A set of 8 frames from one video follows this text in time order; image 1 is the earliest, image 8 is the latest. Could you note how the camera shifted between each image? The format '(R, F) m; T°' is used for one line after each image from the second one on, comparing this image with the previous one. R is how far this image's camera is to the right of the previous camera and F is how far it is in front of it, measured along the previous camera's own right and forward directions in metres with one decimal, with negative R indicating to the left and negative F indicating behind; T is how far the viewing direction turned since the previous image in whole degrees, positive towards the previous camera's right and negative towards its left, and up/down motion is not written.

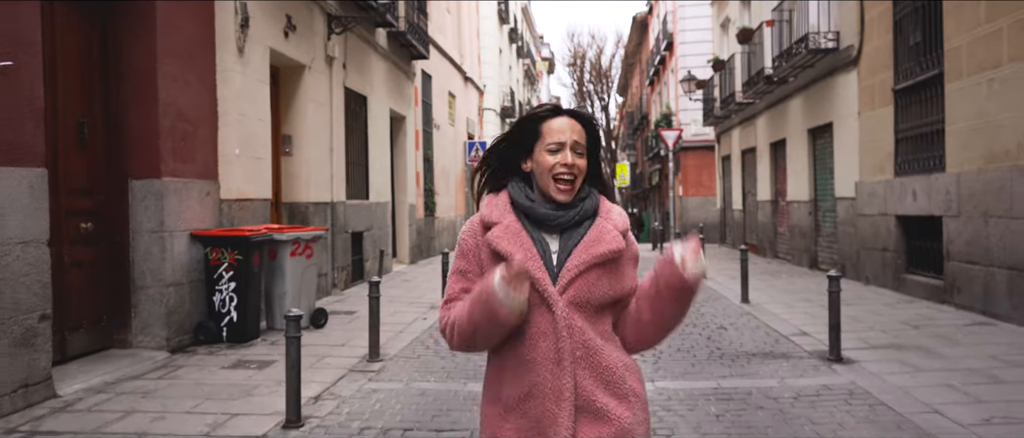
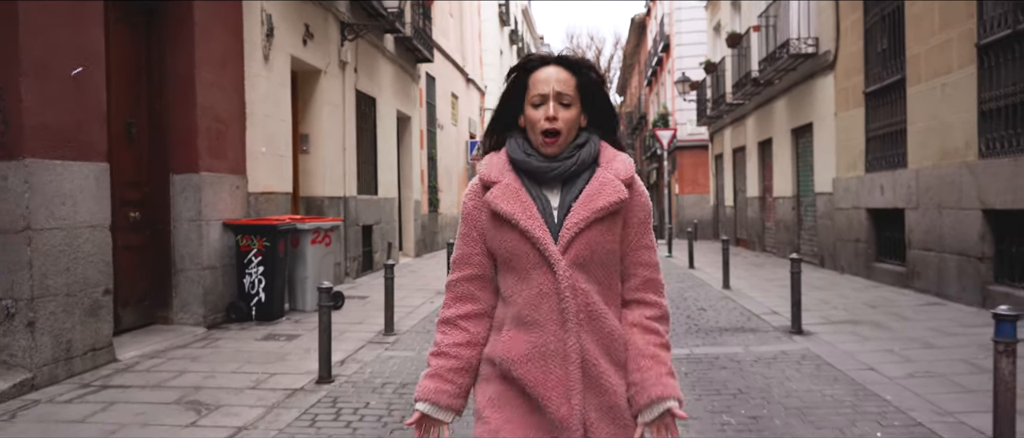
(0.0, -0.8) m; 0°
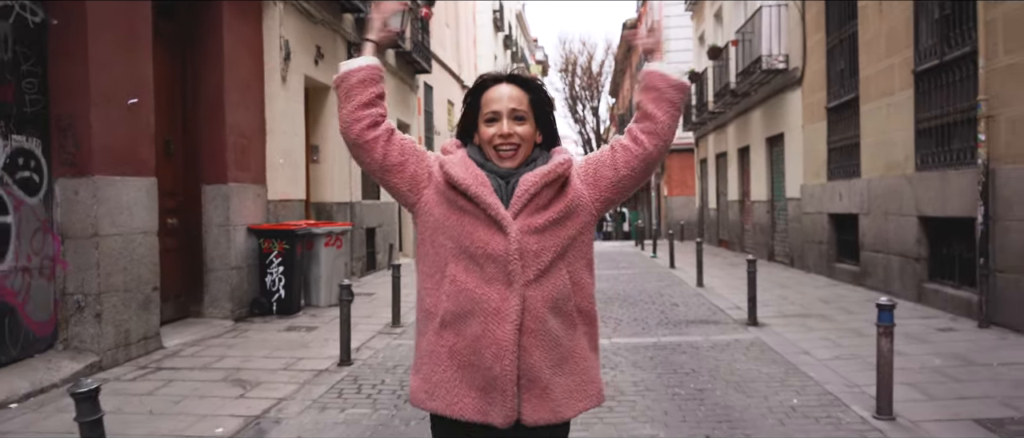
(0.0, -1.0) m; 0°
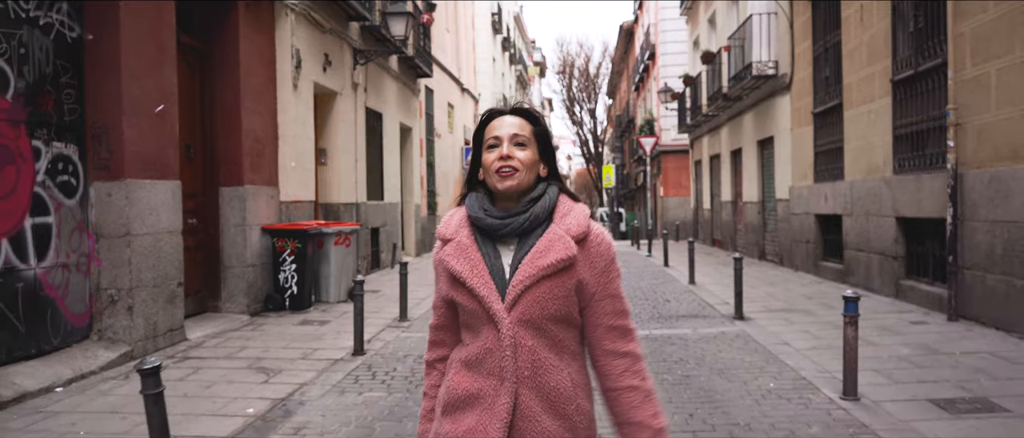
(0.0, -0.5) m; 0°
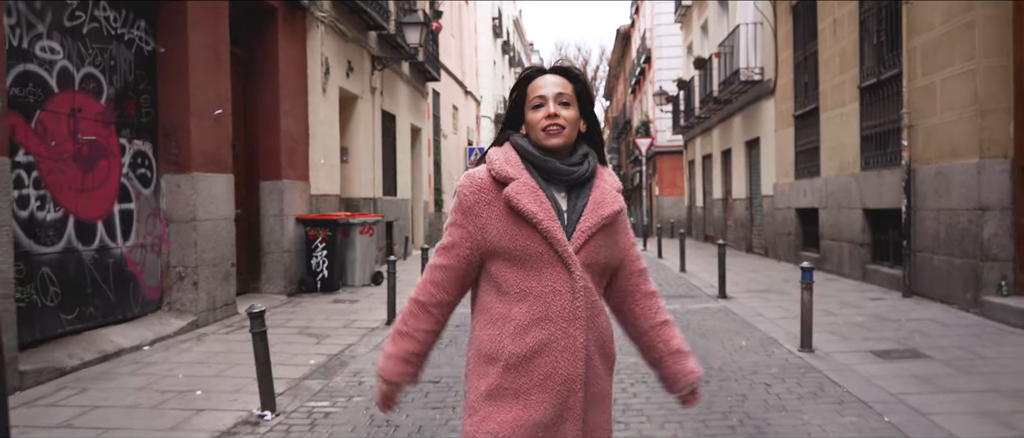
(-0.2, -1.1) m; 0°
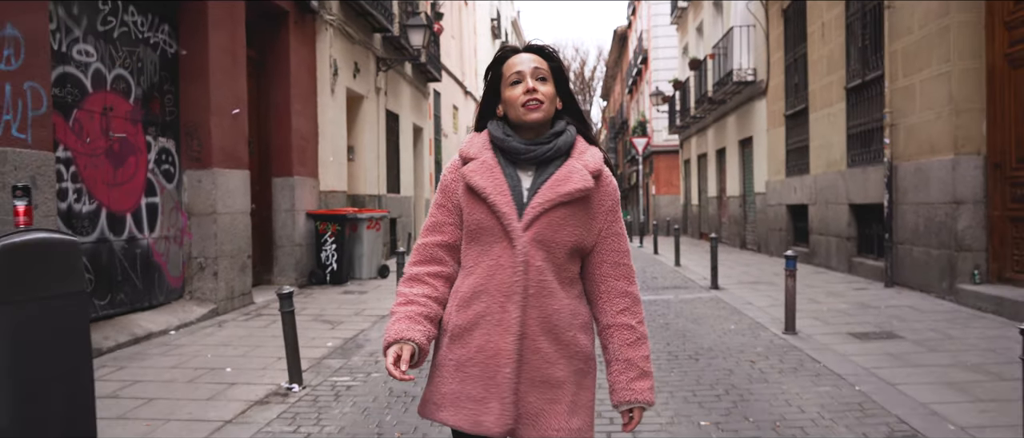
(-0.1, -0.5) m; 0°
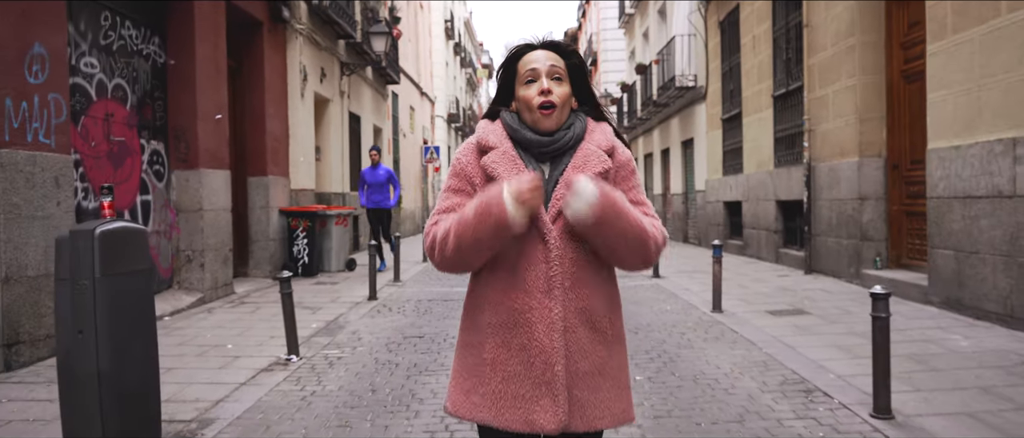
(-0.1, -1.0) m; +3°
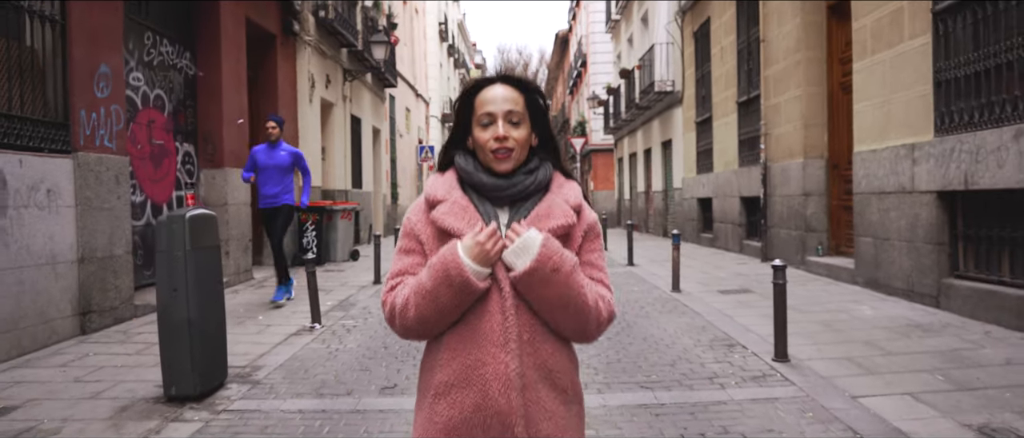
(+0.1, -1.3) m; 0°
